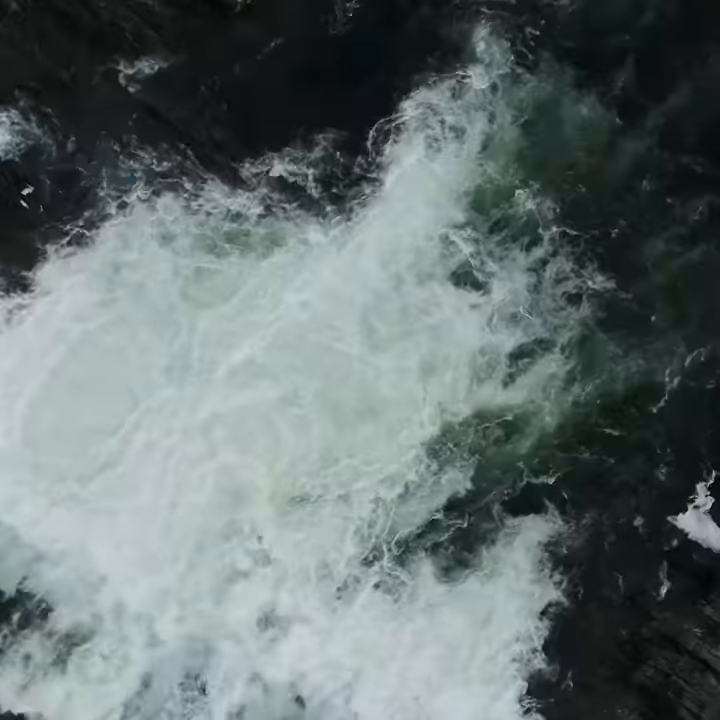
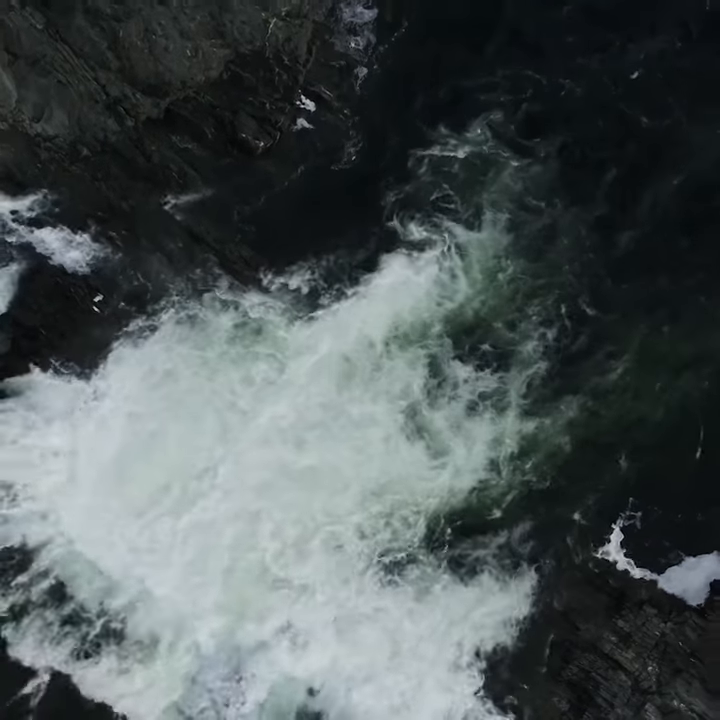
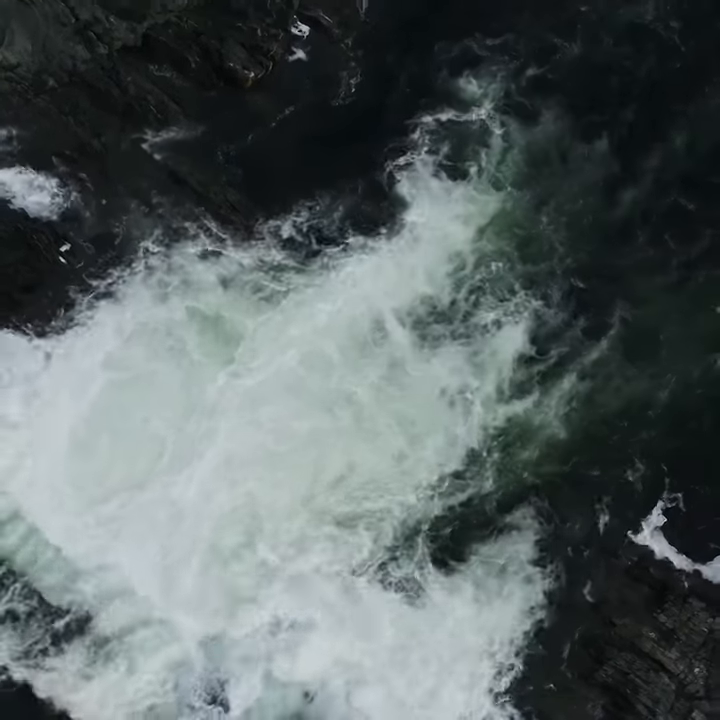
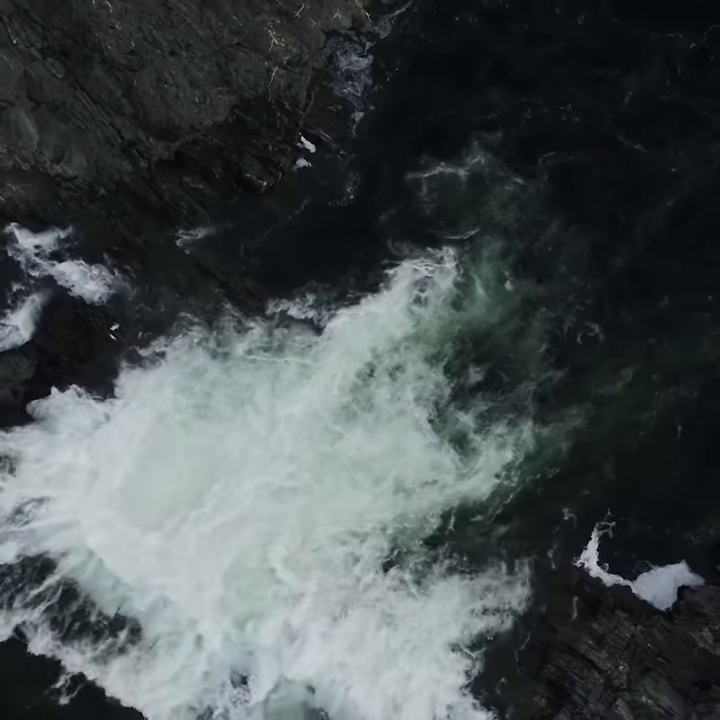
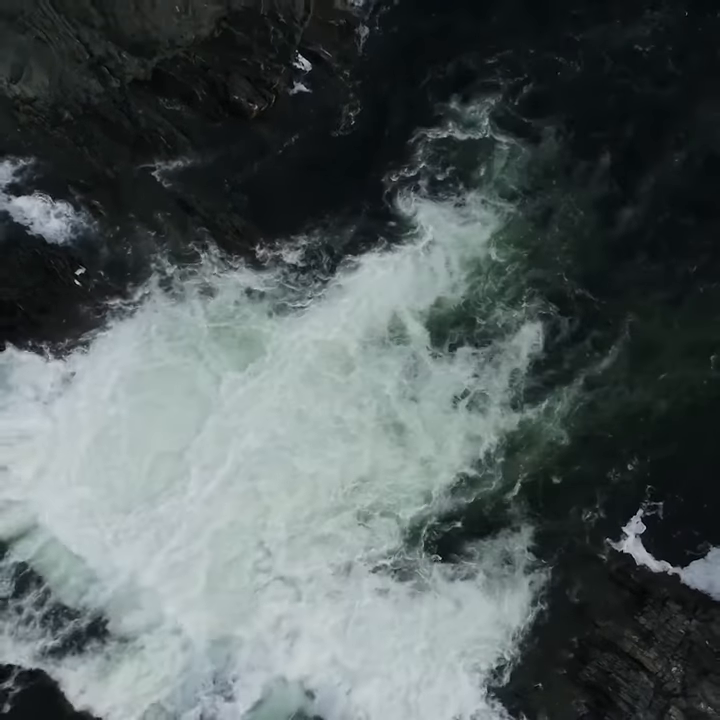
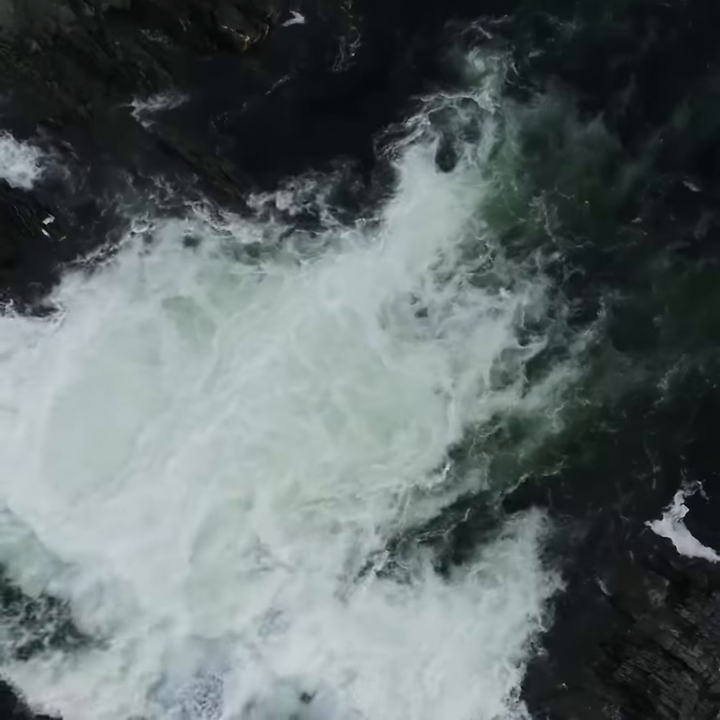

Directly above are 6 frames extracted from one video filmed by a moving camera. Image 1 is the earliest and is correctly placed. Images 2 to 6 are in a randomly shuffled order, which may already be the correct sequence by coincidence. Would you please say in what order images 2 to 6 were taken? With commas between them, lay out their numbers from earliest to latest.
6, 3, 5, 2, 4
